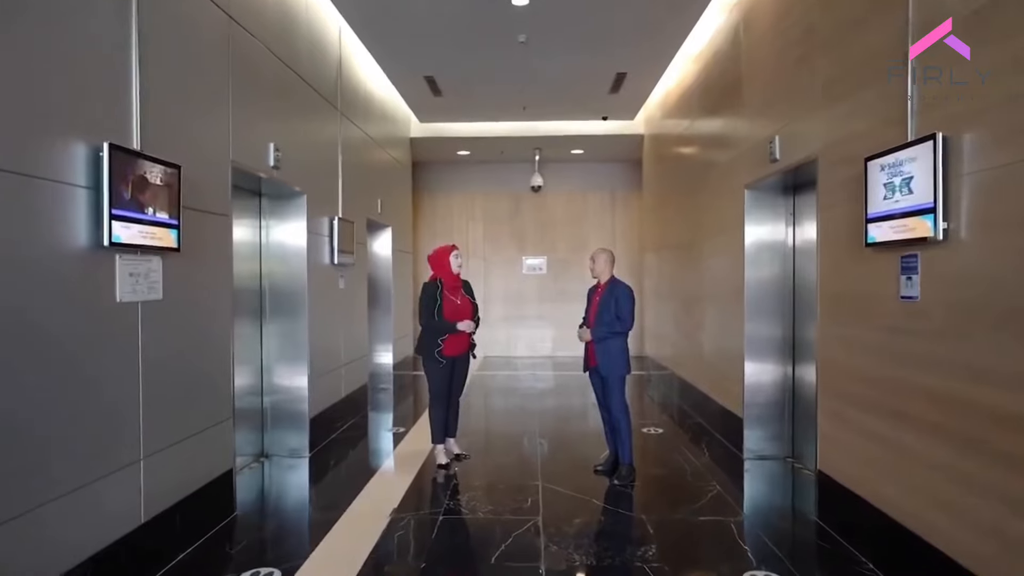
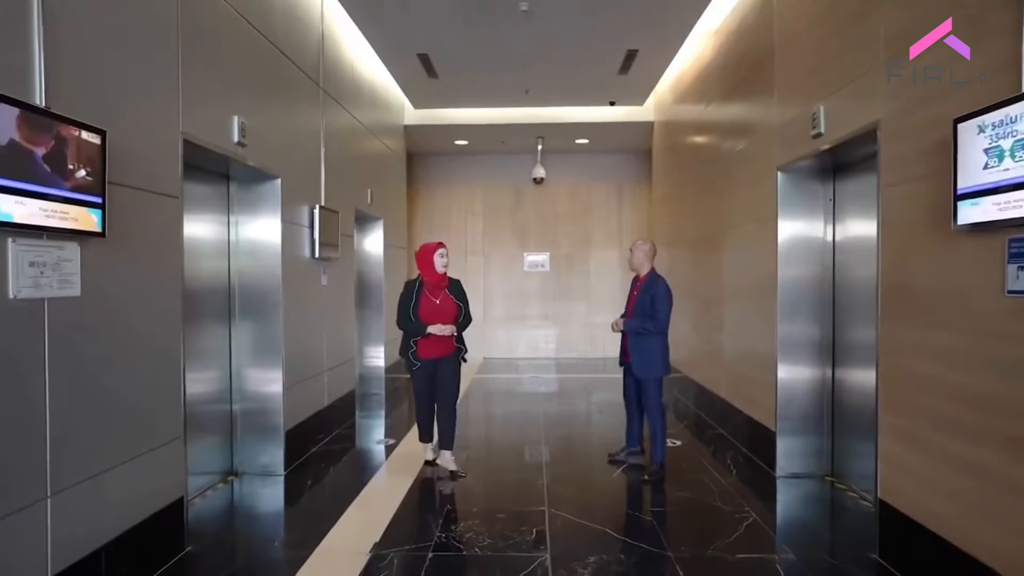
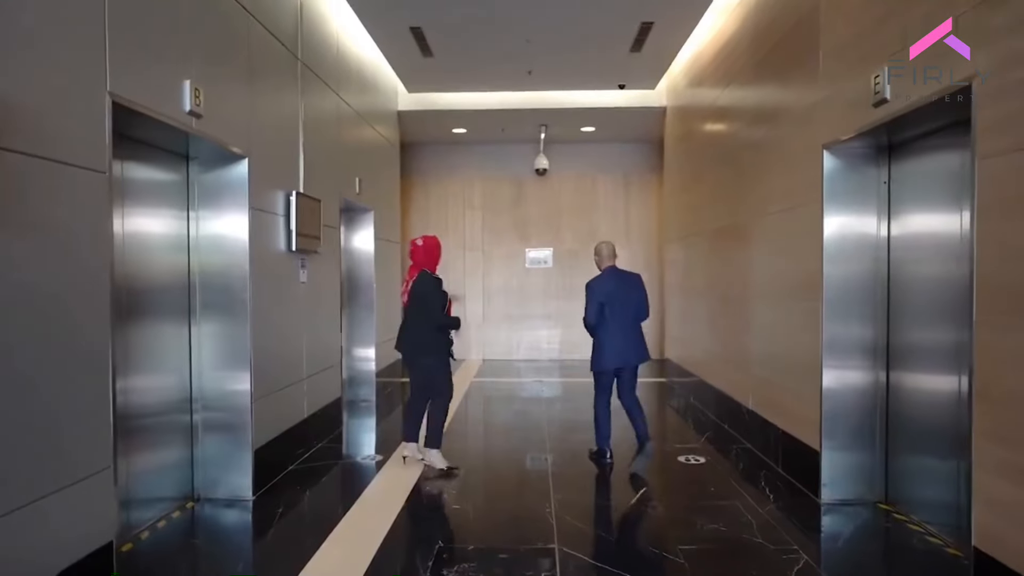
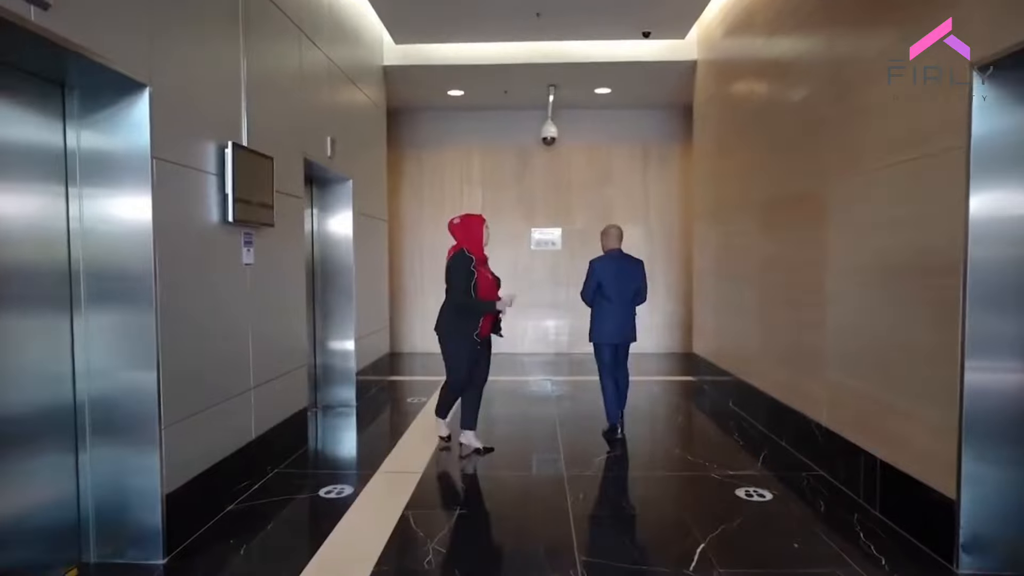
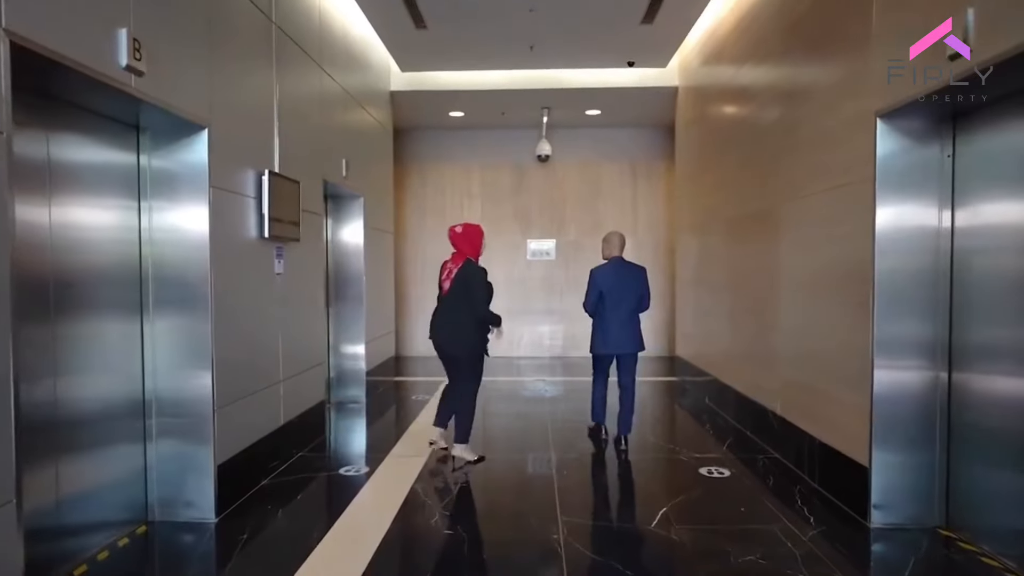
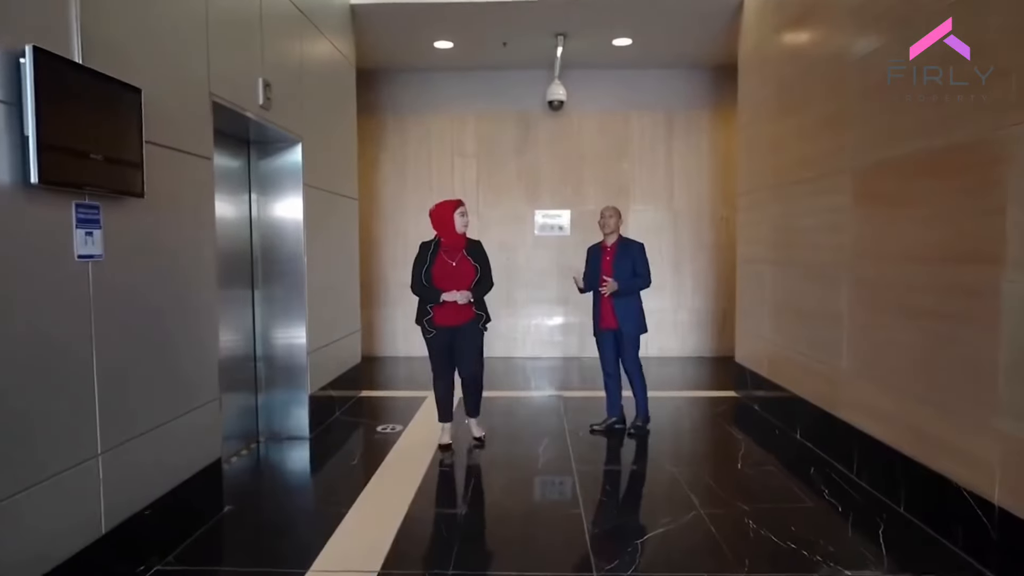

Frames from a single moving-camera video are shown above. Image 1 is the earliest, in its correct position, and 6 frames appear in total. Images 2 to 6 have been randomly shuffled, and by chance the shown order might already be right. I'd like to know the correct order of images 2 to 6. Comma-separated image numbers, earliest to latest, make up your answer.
2, 3, 5, 4, 6
